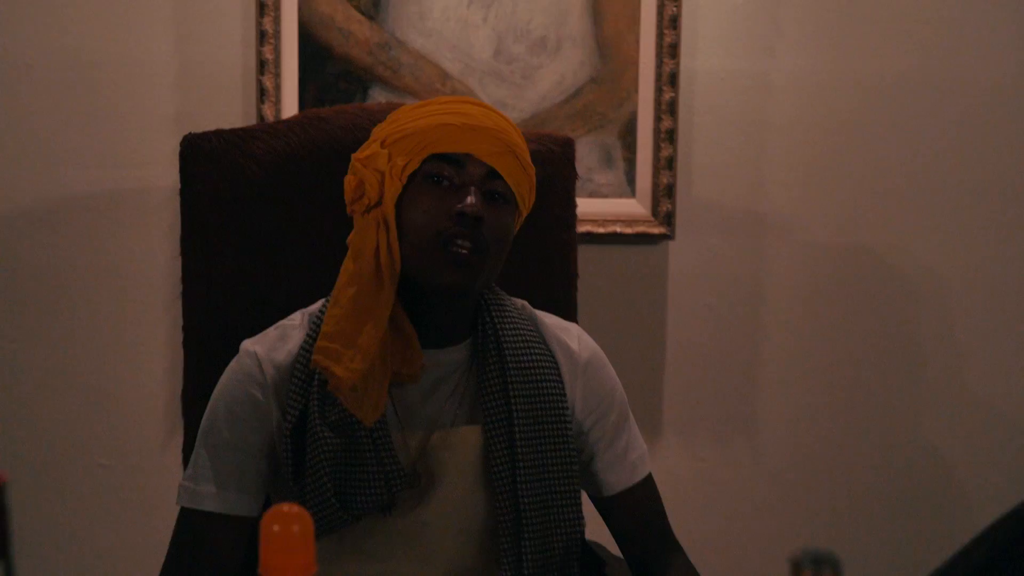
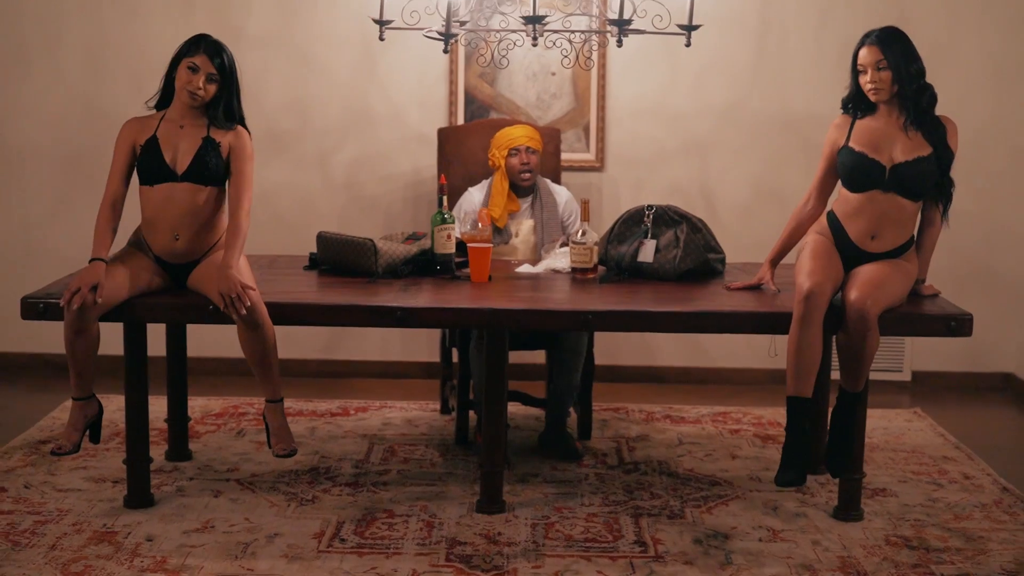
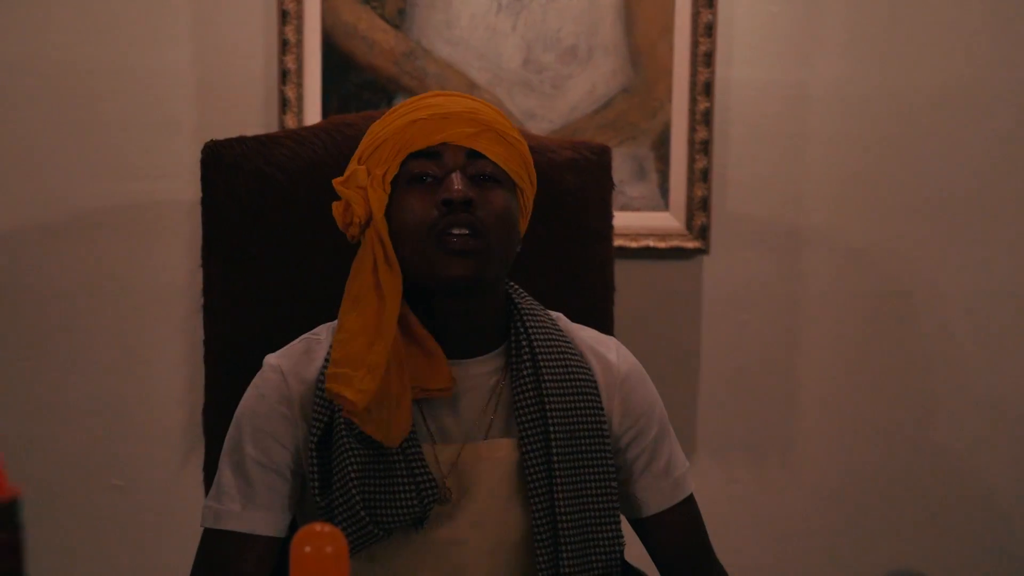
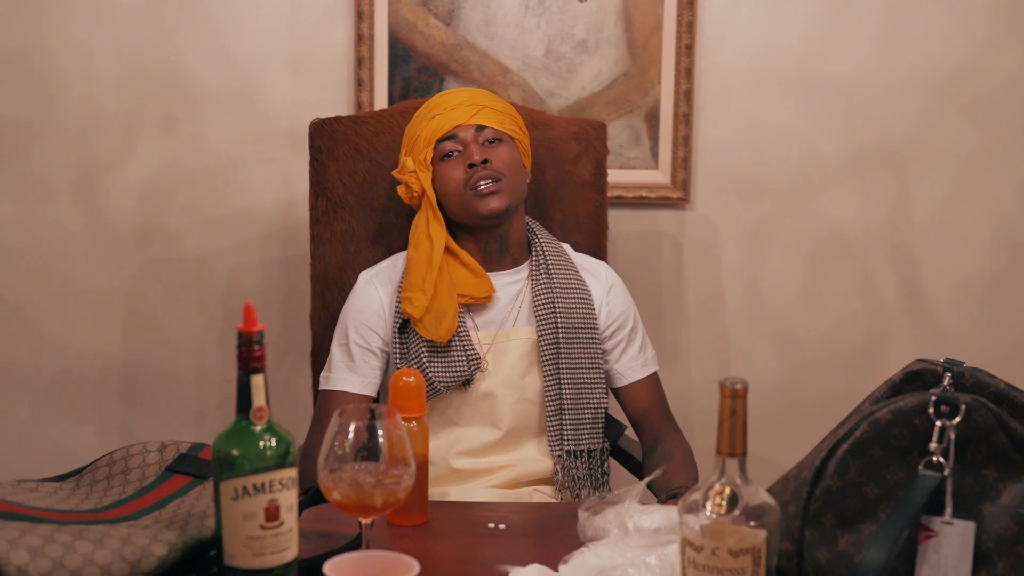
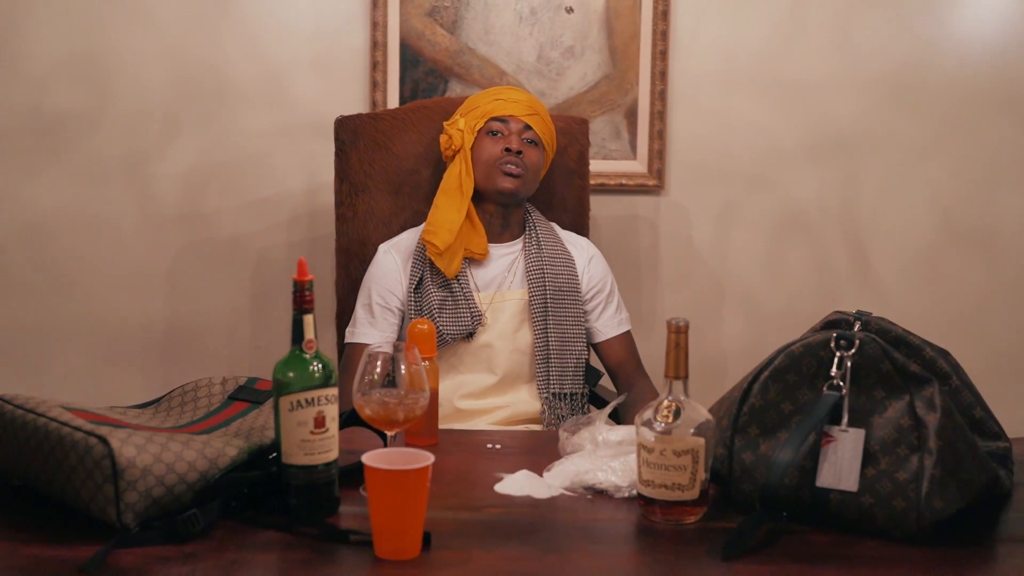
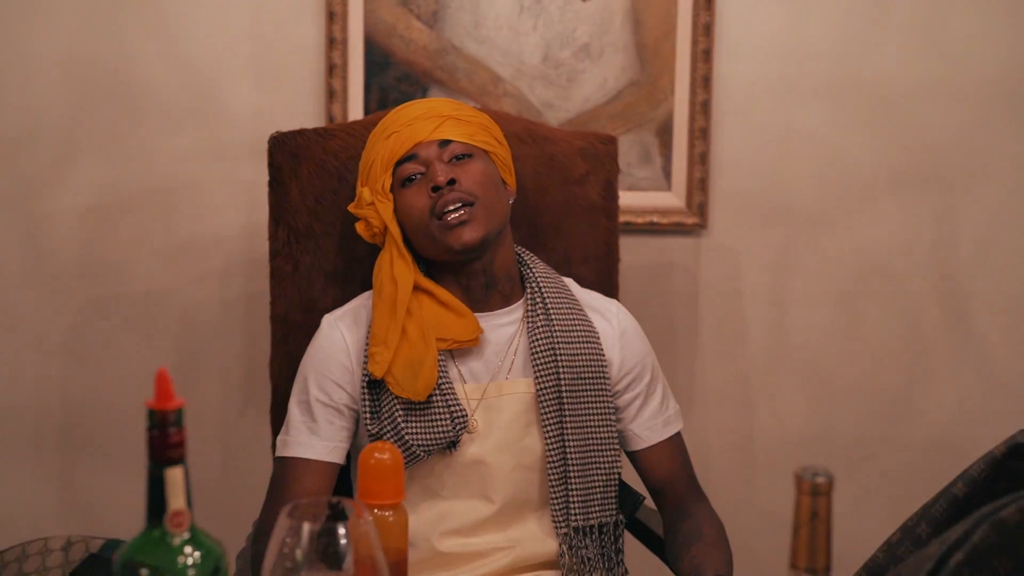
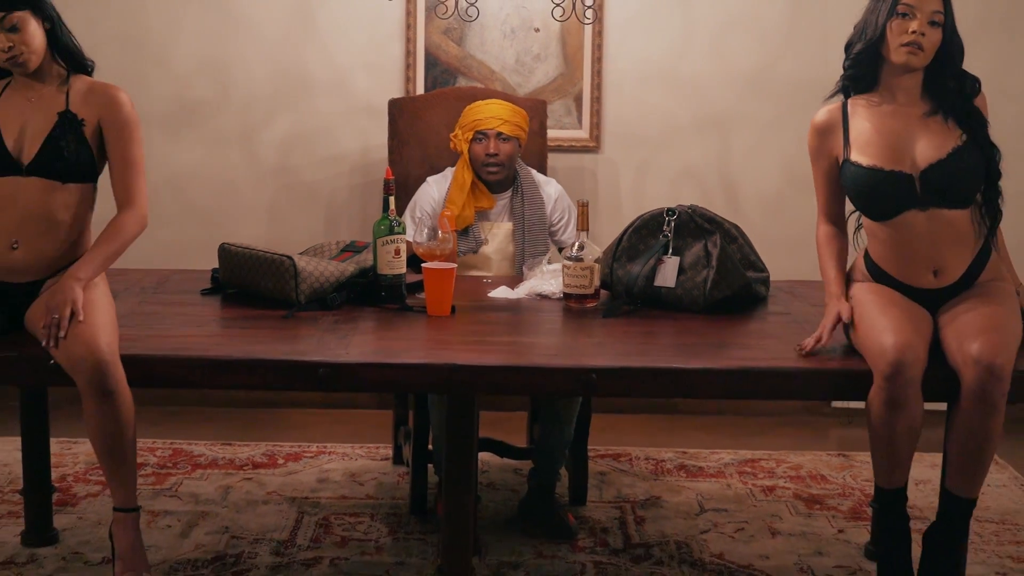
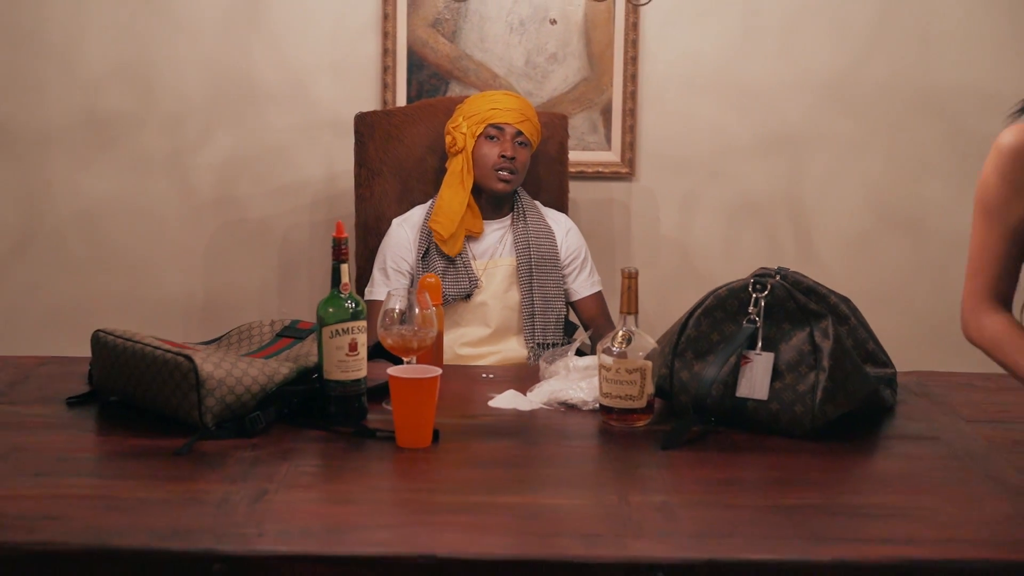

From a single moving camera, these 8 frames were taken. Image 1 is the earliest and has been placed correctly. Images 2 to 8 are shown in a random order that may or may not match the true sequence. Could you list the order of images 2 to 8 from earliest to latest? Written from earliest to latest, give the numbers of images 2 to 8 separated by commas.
3, 6, 4, 5, 8, 7, 2
